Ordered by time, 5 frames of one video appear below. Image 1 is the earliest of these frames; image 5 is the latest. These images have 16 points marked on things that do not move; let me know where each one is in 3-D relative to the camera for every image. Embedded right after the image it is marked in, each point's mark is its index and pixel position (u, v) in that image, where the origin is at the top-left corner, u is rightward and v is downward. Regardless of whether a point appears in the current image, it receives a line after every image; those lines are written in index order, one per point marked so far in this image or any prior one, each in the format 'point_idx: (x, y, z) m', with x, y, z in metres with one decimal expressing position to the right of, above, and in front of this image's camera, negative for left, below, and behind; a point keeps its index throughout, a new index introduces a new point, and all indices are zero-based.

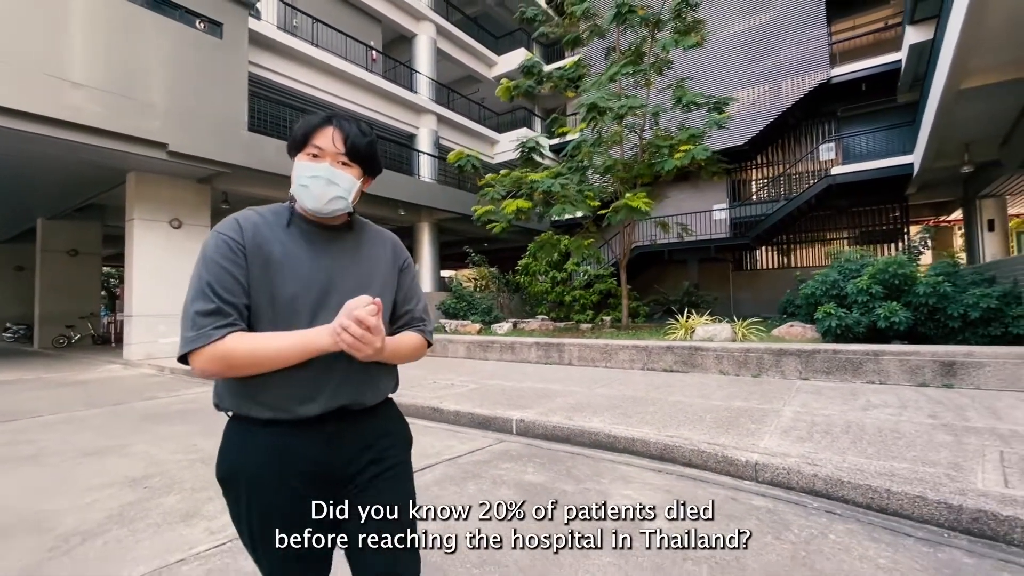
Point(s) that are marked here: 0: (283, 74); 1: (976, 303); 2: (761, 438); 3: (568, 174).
0: (-5.2, +4.9, +11.0) m
1: (+4.9, -0.2, +5.1) m
2: (+1.6, -1.0, +3.2) m
3: (+1.0, +2.2, +9.5) m
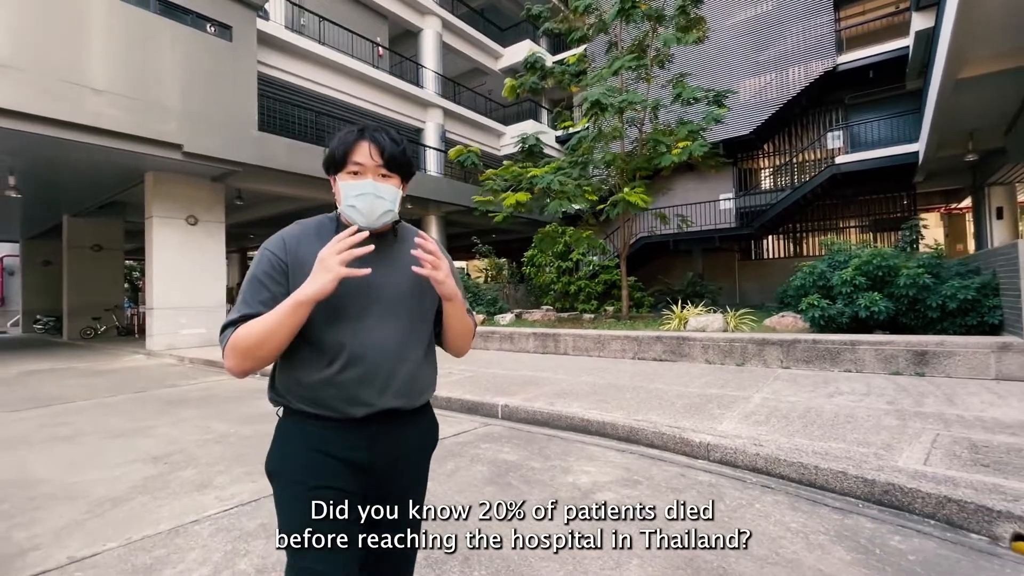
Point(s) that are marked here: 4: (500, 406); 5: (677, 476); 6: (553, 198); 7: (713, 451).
0: (-5.2, +5.1, +11.4) m
1: (+4.8, -0.1, +5.3) m
2: (+1.5, -0.9, +3.5) m
3: (+1.1, +2.3, +9.7) m
4: (-0.1, -1.0, +4.2) m
5: (+0.9, -1.1, +2.7) m
6: (+0.7, +1.7, +9.5) m
7: (+1.2, -1.0, +3.0) m
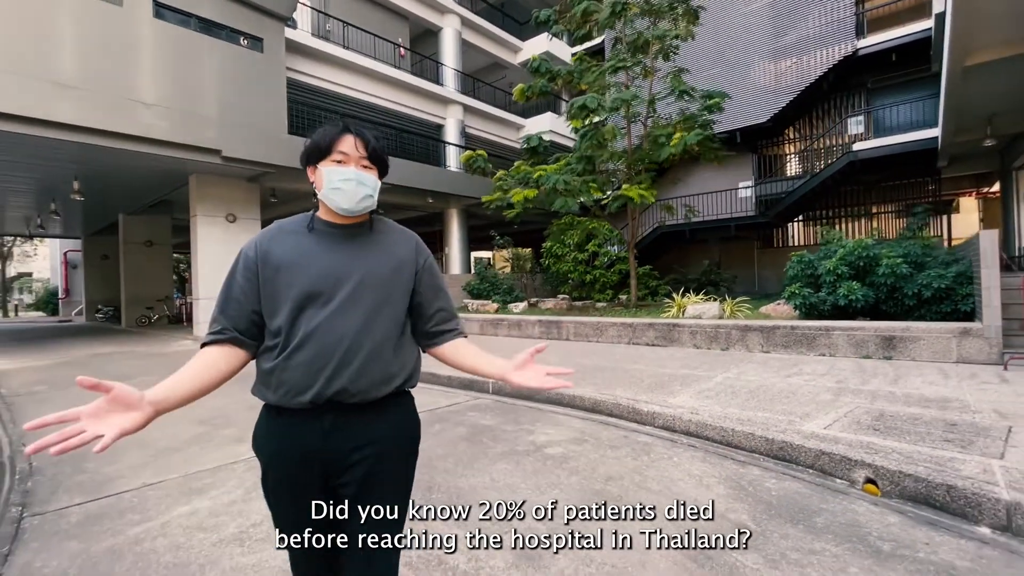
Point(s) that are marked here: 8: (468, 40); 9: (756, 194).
0: (-4.9, +5.3, +12.1) m
1: (+4.8, +0.1, +5.5) m
2: (+1.3, -0.9, +4.0) m
3: (+1.3, +2.6, +10.2) m
4: (-0.2, -0.9, +4.8) m
5: (+0.7, -1.0, +3.3) m
6: (+0.9, +1.9, +9.9) m
7: (+1.0, -0.9, +3.5) m
8: (-1.5, +8.4, +16.3) m
9: (+7.5, +2.9, +14.9) m
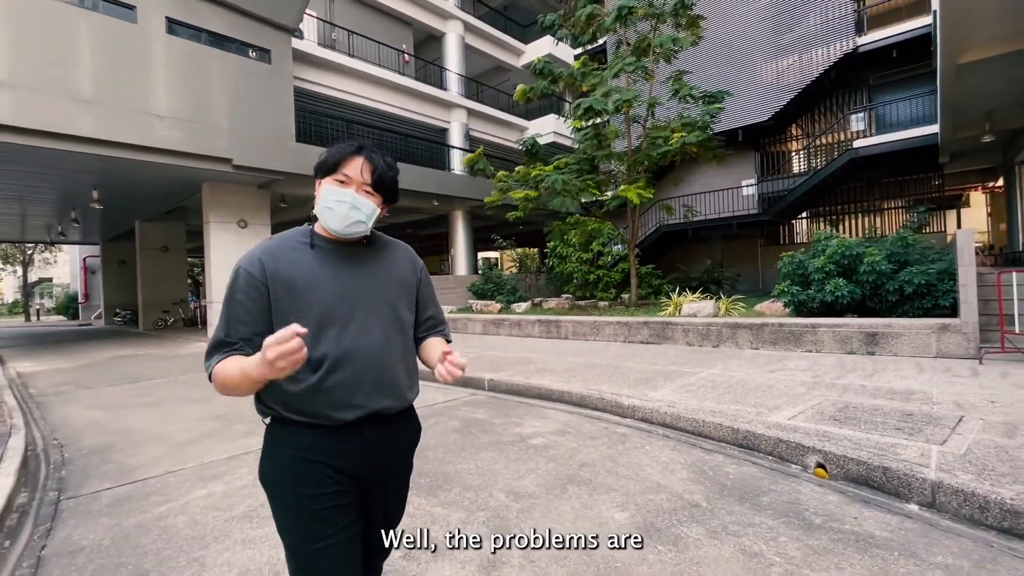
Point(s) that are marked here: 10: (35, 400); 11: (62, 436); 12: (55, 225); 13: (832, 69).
0: (-4.8, +5.2, +12.5) m
1: (+4.7, +0.1, +5.7) m
2: (+1.2, -0.9, +4.2) m
3: (+1.3, +2.6, +10.4) m
4: (-0.3, -1.0, +5.0) m
5: (+0.6, -1.0, +3.5) m
6: (+1.0, +1.9, +10.2) m
7: (+1.0, -0.9, +3.7) m
8: (-1.4, +8.3, +16.6) m
9: (+7.6, +3.0, +14.9) m
10: (-5.4, -1.3, +5.5) m
11: (-3.7, -1.2, +4.0) m
12: (-14.5, +2.0, +15.3) m
13: (+8.8, +6.0, +13.3) m
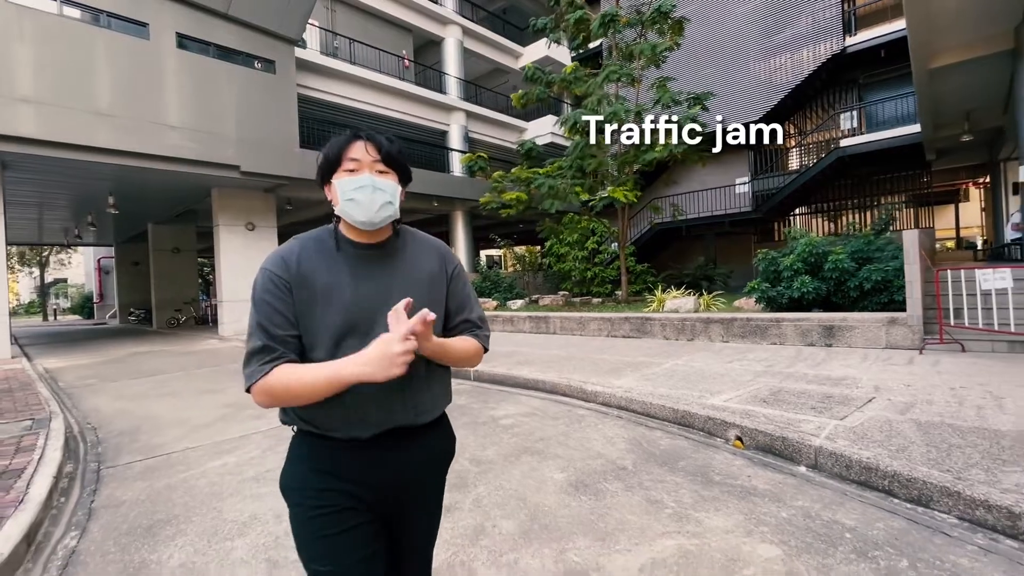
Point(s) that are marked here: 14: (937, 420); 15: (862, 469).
0: (-5.0, +5.2, +13.0) m
1: (+4.5, +0.1, +6.1) m
2: (+1.0, -0.9, +4.6) m
3: (+1.2, +2.6, +10.8) m
4: (-0.5, -1.0, +5.5) m
5: (+0.4, -1.0, +4.0) m
6: (+0.8, +2.0, +10.6) m
7: (+0.8, -0.9, +4.2) m
8: (-1.5, +8.4, +17.0) m
9: (+7.5, +3.1, +15.3) m
10: (-5.6, -1.3, +6.0) m
11: (-3.9, -1.2, +4.5) m
12: (-14.5, +2.0, +16.0) m
13: (+8.7, +6.2, +13.7) m
14: (+2.6, -0.8, +2.9) m
15: (+1.7, -0.9, +2.4) m
